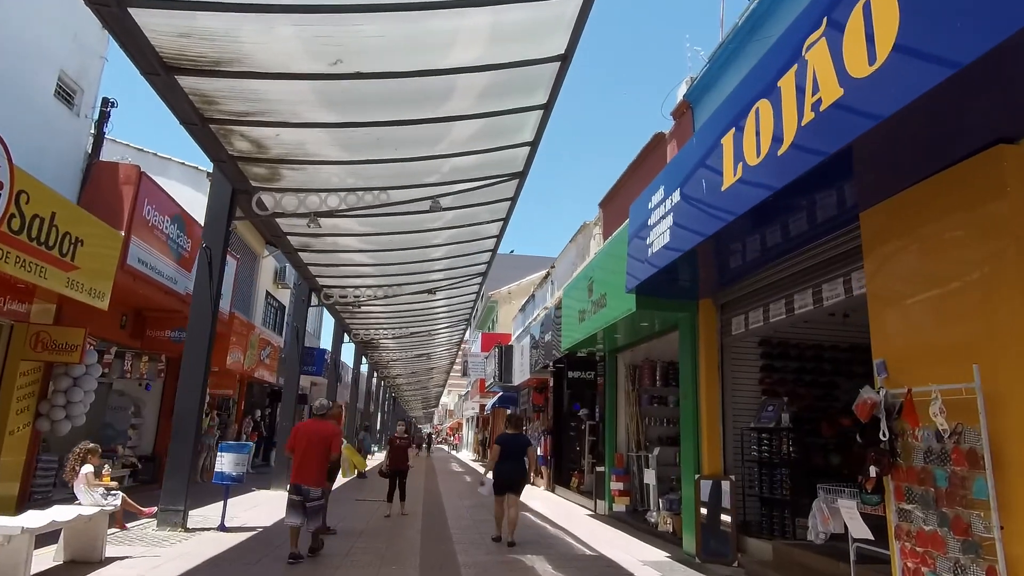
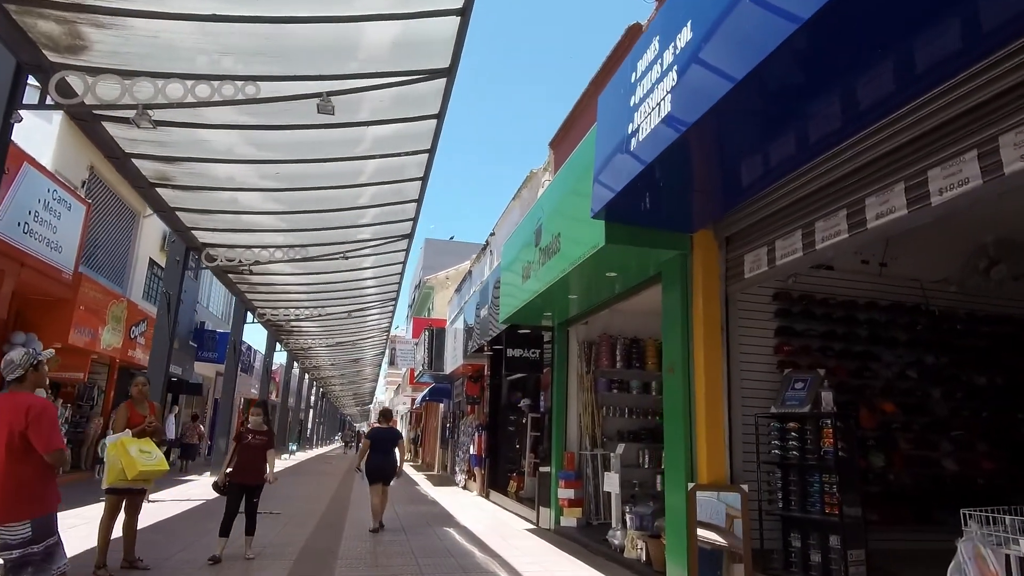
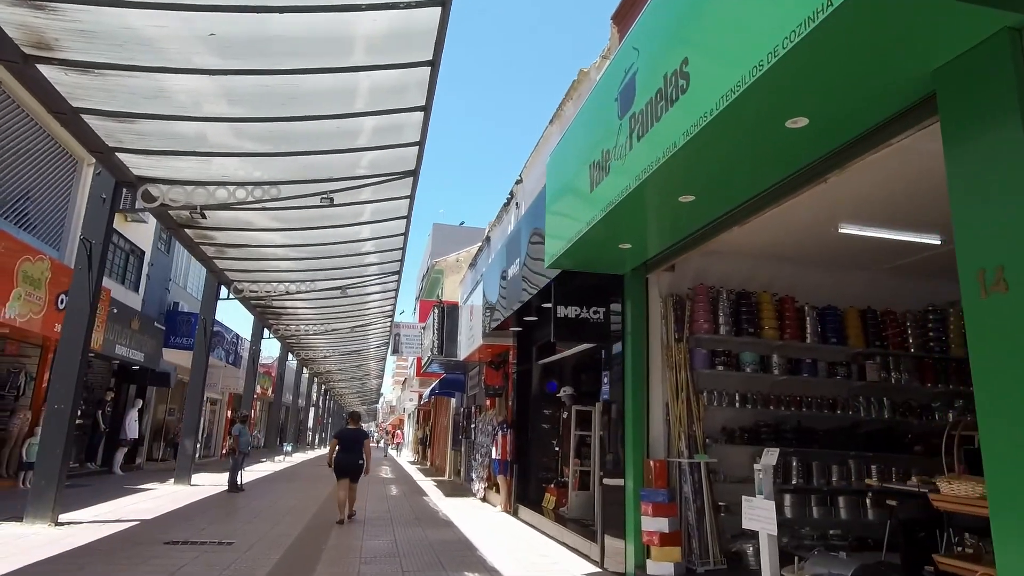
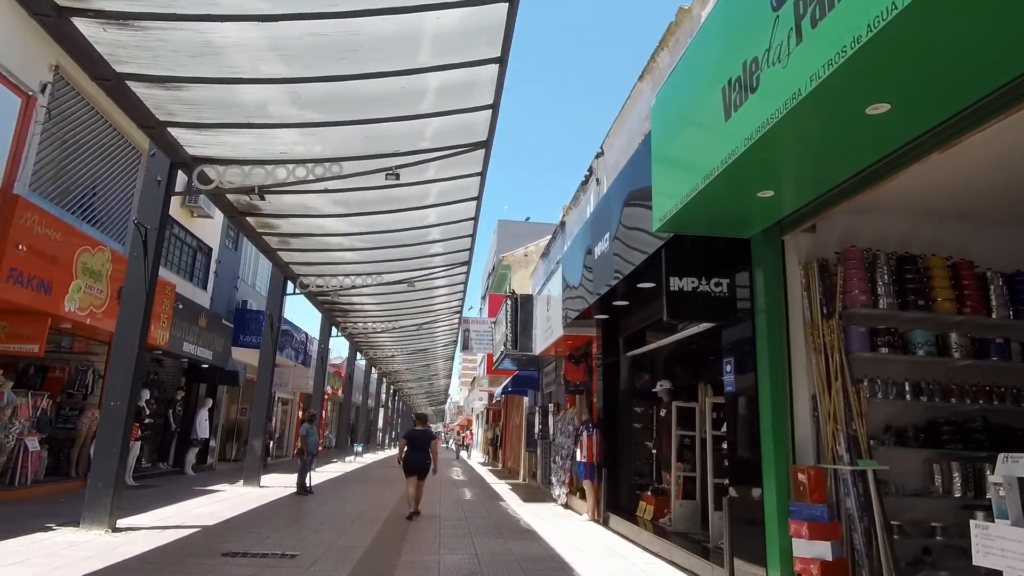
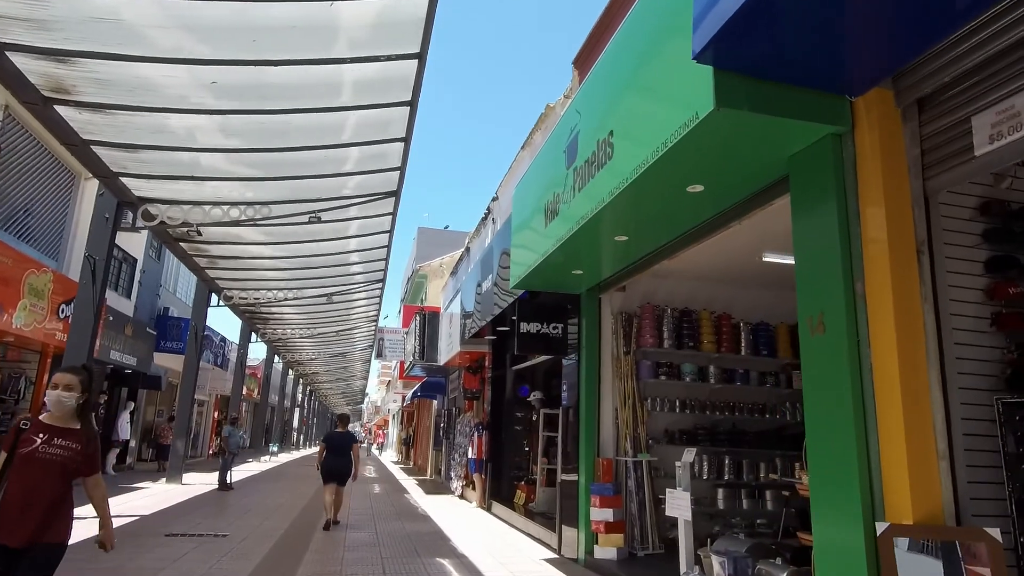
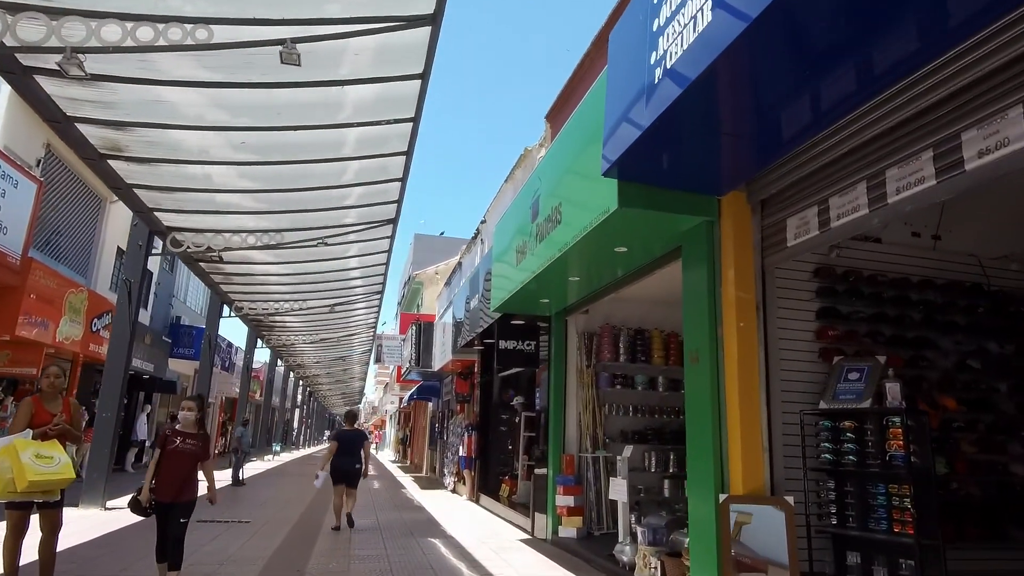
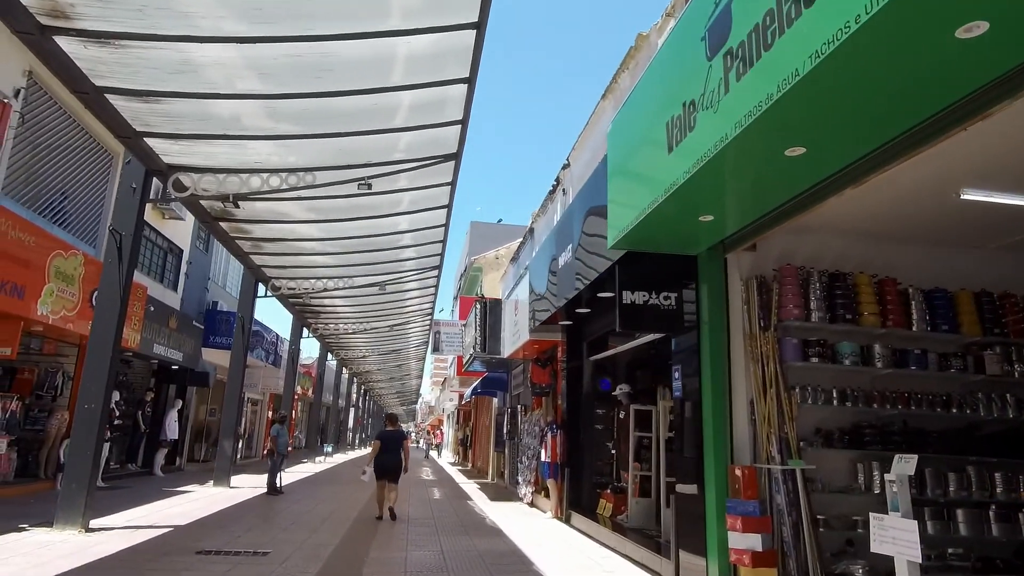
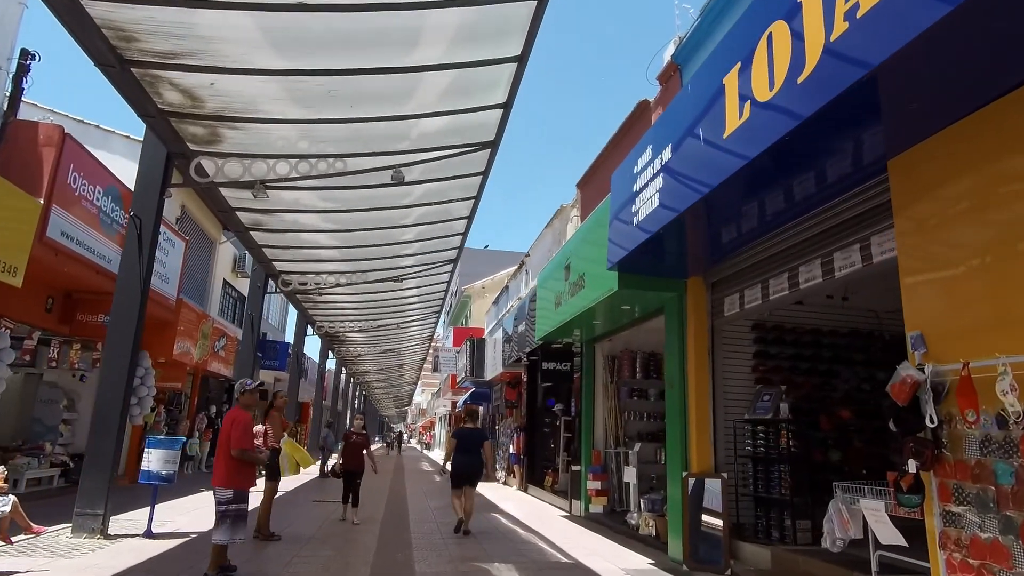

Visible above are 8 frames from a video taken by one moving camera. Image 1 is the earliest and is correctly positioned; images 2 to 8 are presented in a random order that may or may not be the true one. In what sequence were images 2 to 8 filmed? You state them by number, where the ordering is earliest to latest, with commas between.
8, 2, 6, 5, 3, 7, 4
